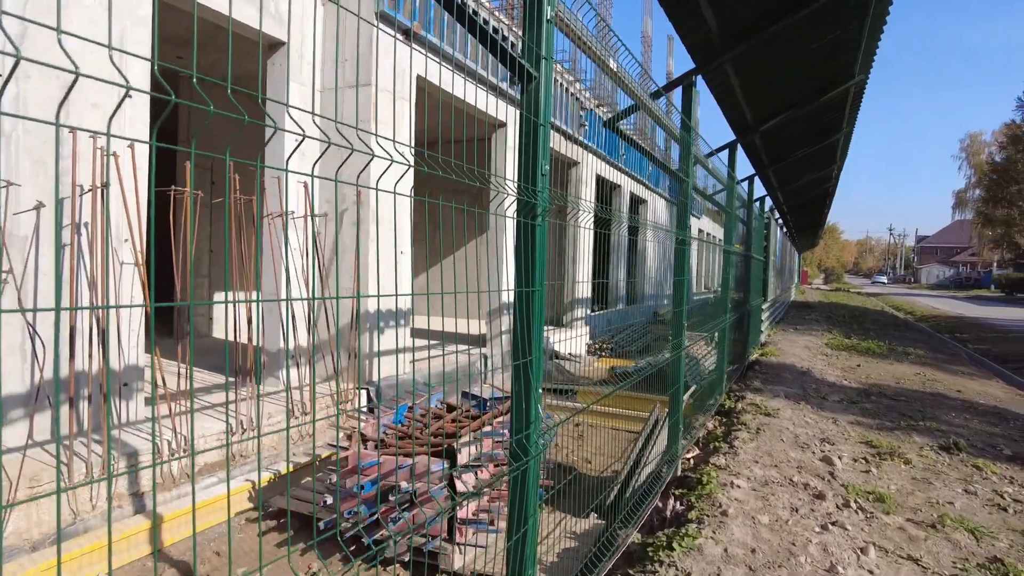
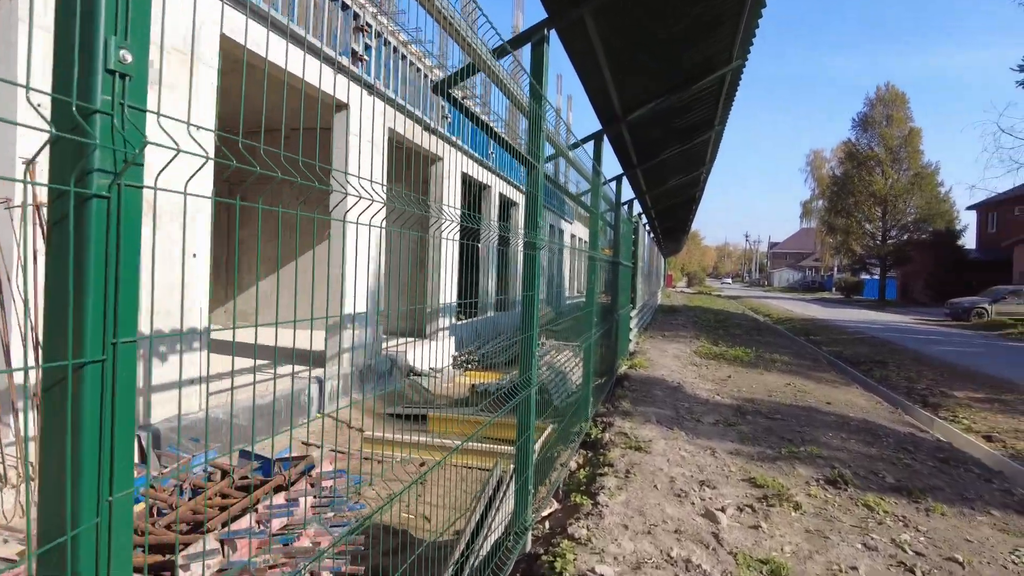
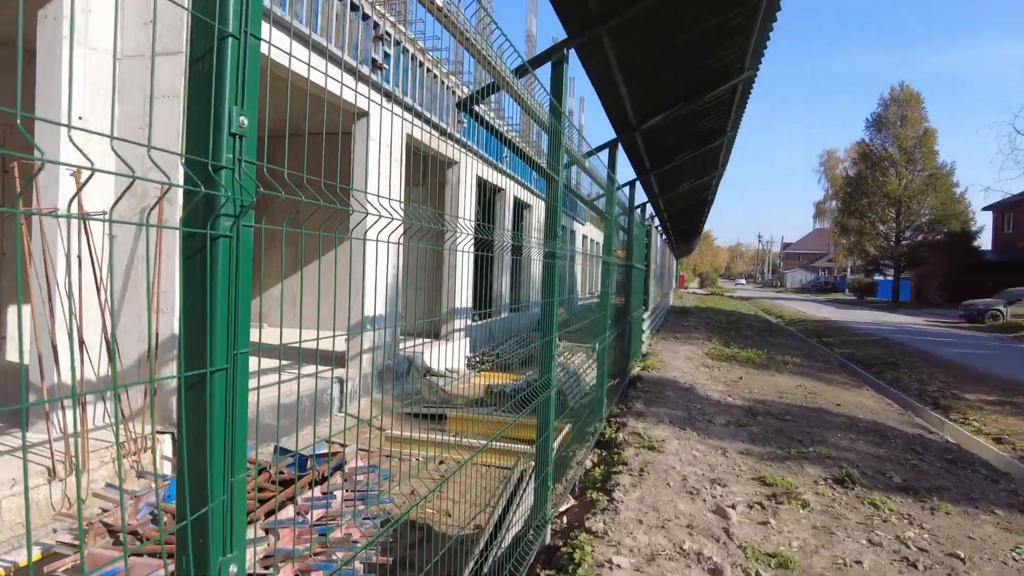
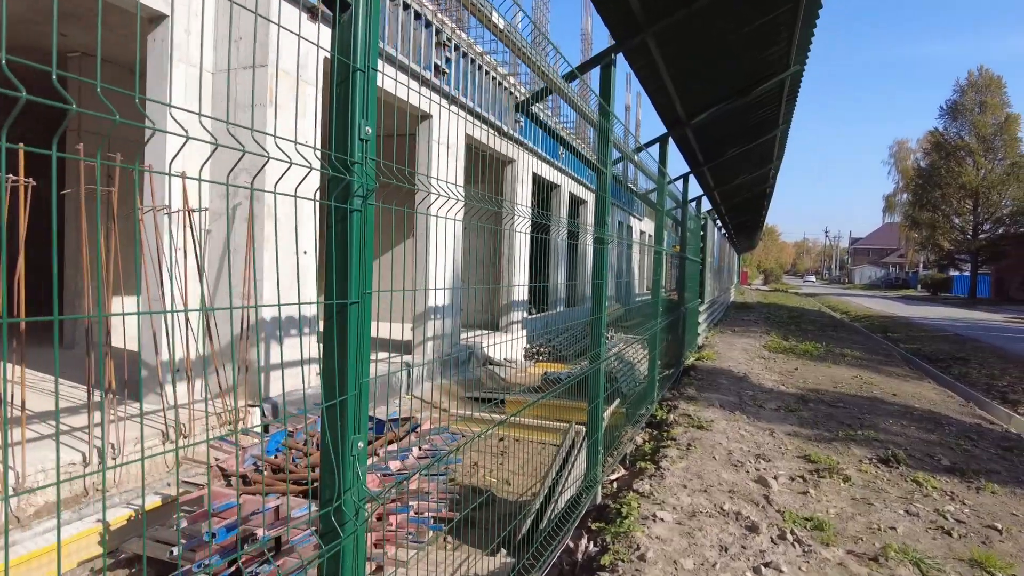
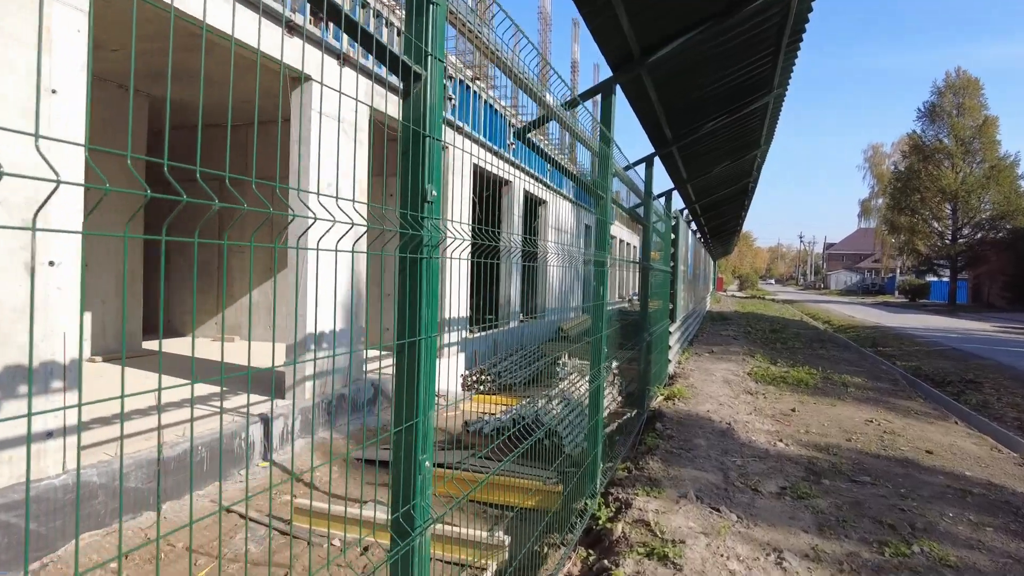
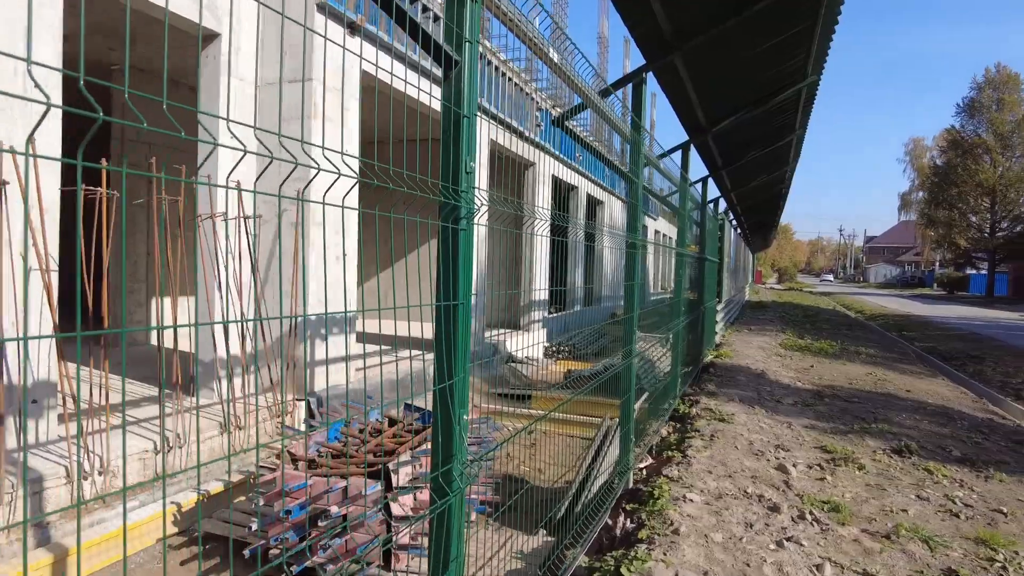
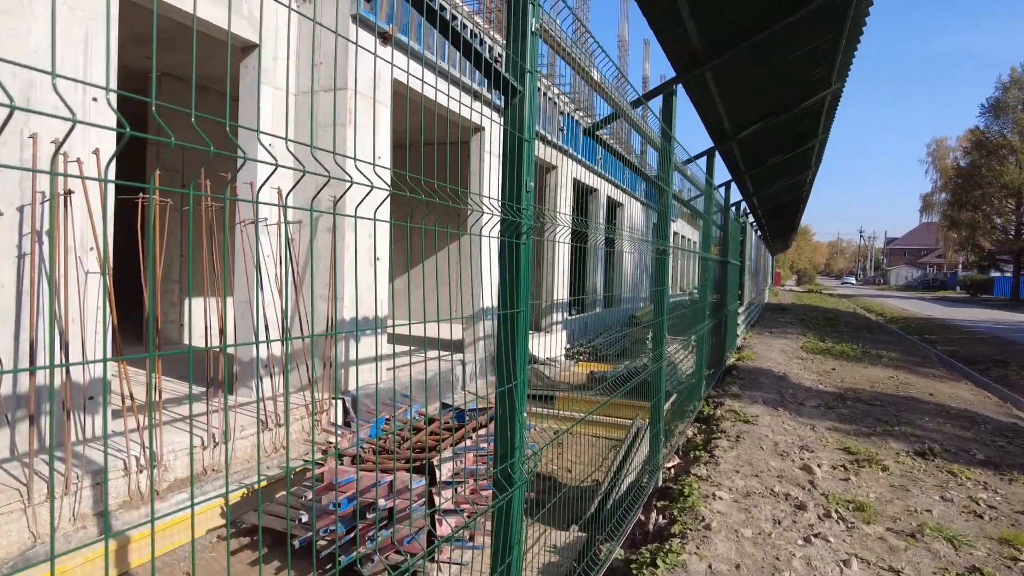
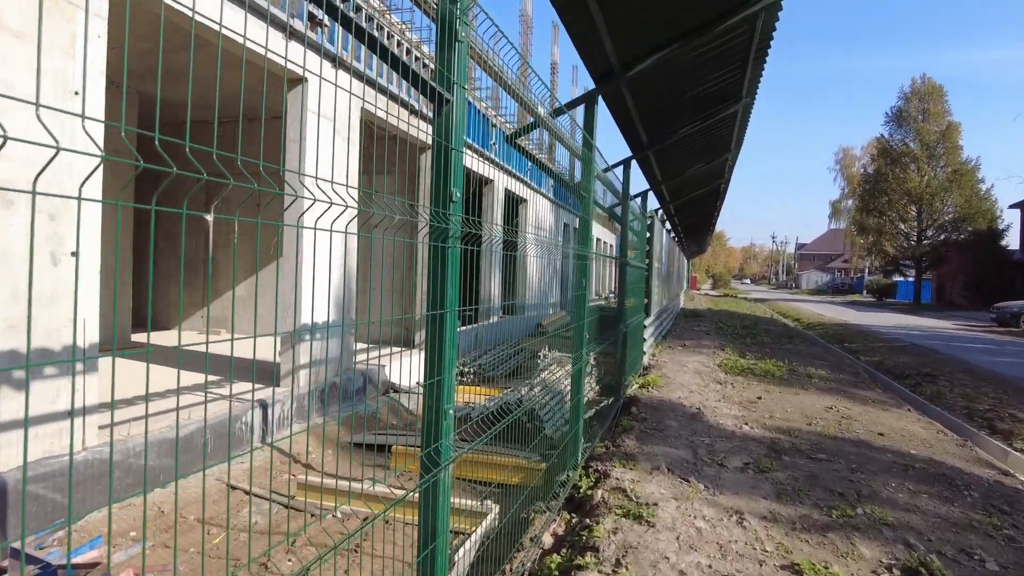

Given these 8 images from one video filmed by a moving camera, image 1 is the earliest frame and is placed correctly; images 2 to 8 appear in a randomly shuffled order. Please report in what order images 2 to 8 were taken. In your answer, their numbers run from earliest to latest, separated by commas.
7, 6, 4, 3, 2, 8, 5
